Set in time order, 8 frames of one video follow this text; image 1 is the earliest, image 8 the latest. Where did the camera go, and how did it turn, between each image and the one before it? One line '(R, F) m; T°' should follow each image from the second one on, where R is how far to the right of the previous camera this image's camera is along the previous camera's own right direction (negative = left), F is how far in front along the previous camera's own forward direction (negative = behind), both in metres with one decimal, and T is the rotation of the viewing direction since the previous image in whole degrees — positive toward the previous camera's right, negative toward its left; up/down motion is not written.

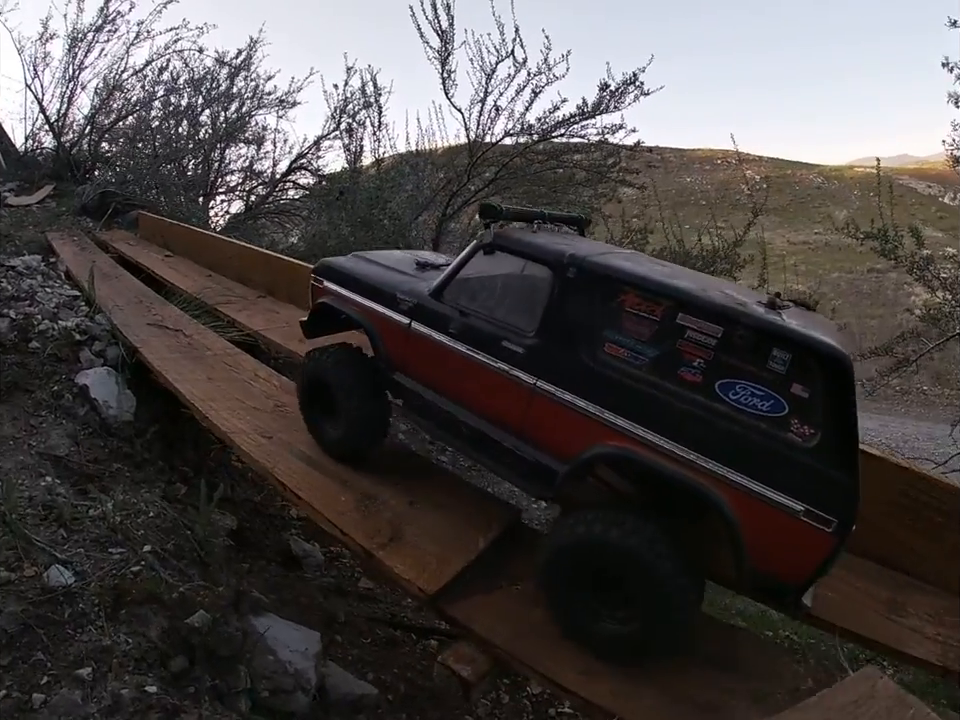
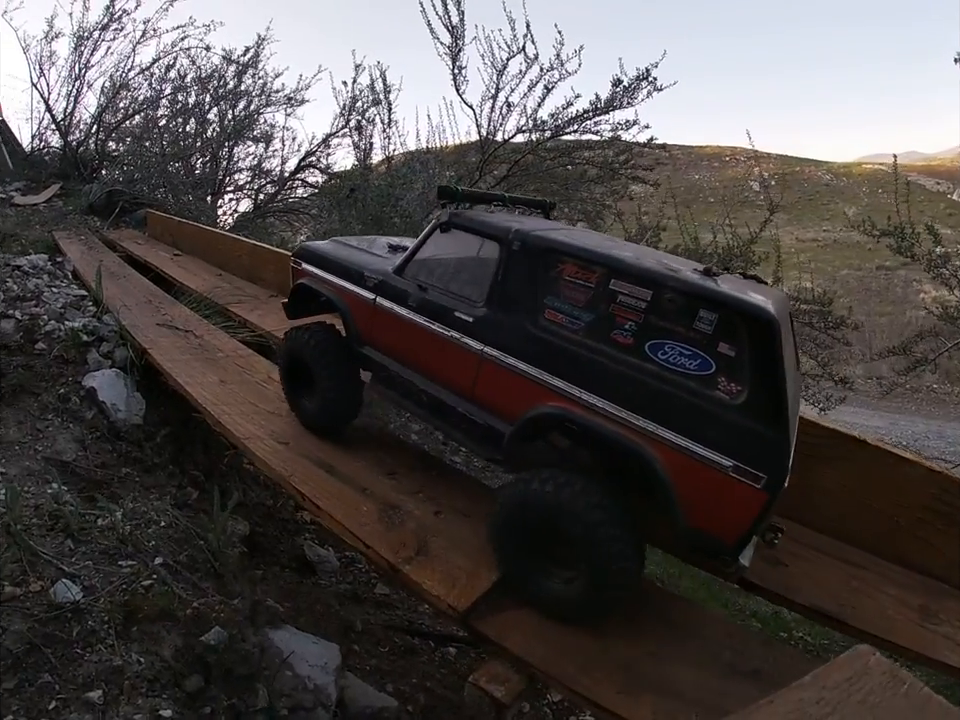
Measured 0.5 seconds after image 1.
(-0.1, +0.2) m; -1°
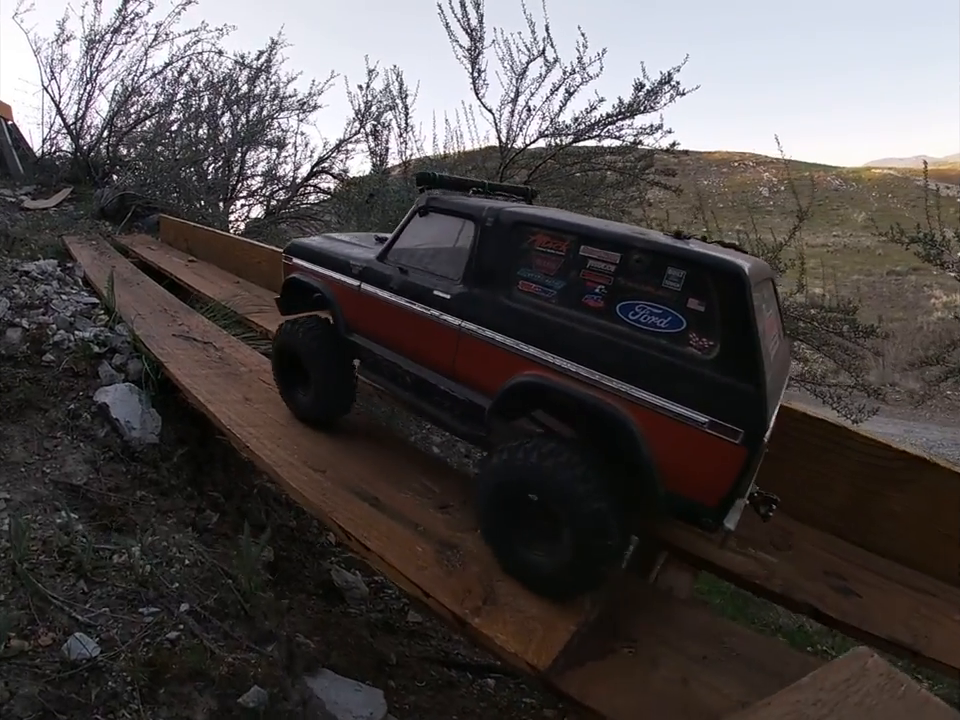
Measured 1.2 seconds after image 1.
(-0.3, +0.3) m; 0°
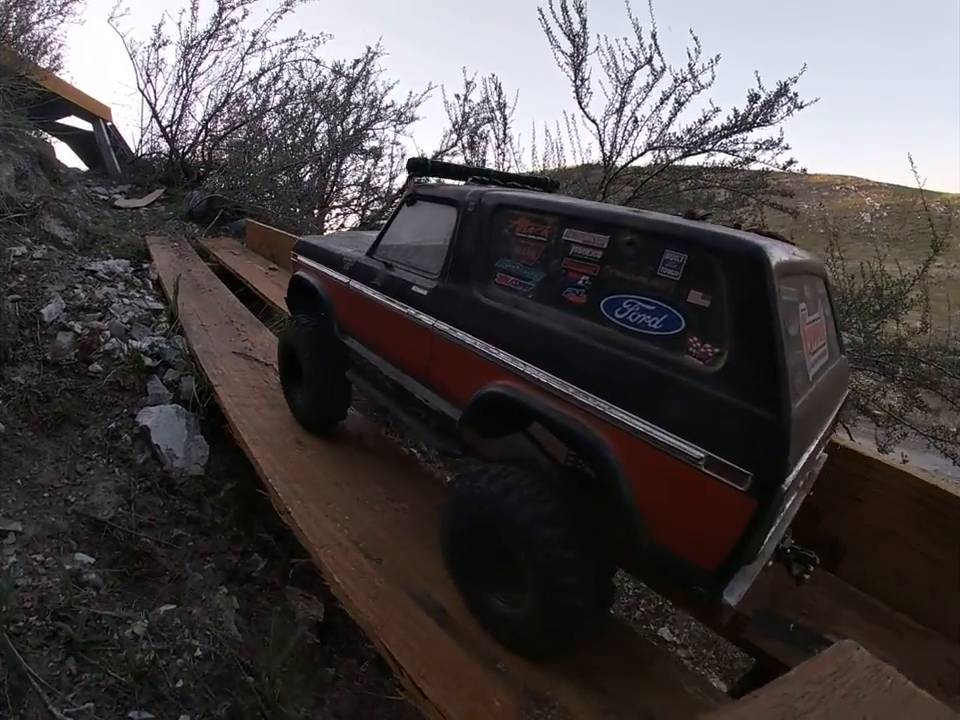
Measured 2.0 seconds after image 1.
(-0.1, +0.6) m; -7°
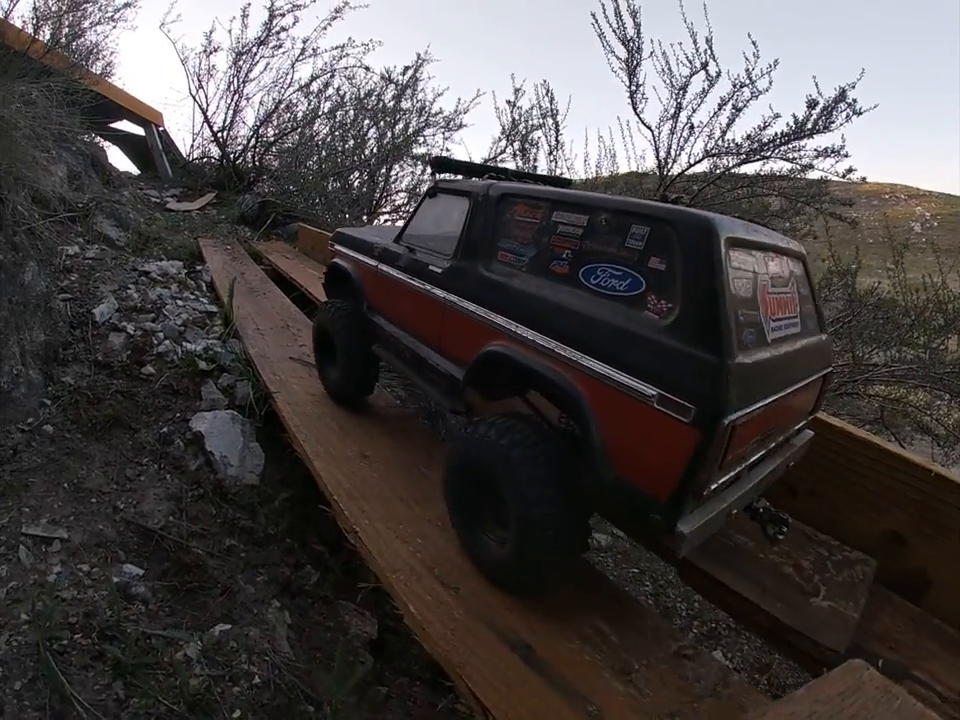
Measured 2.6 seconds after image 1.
(-0.2, +0.2) m; -3°
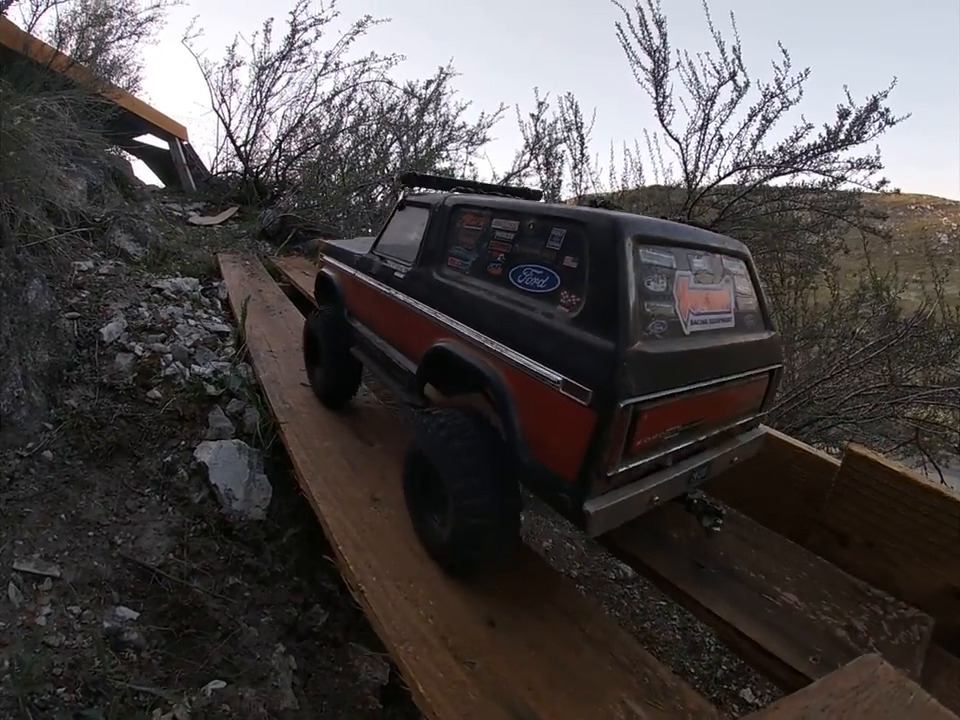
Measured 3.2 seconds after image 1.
(0.0, +0.2) m; -2°
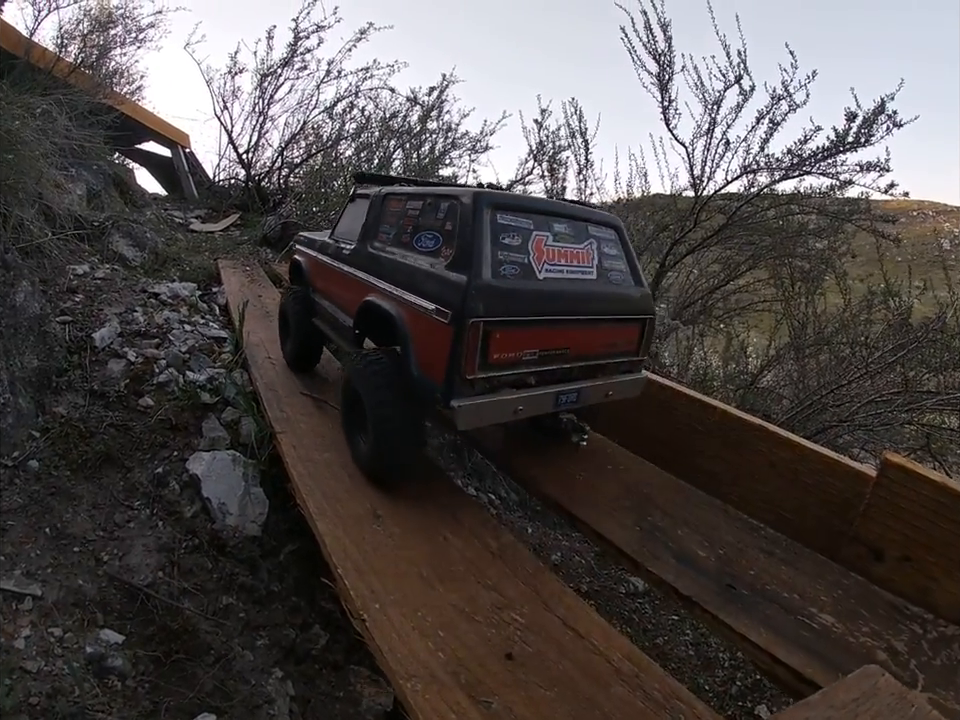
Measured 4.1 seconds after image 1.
(0.0, +0.1) m; 0°
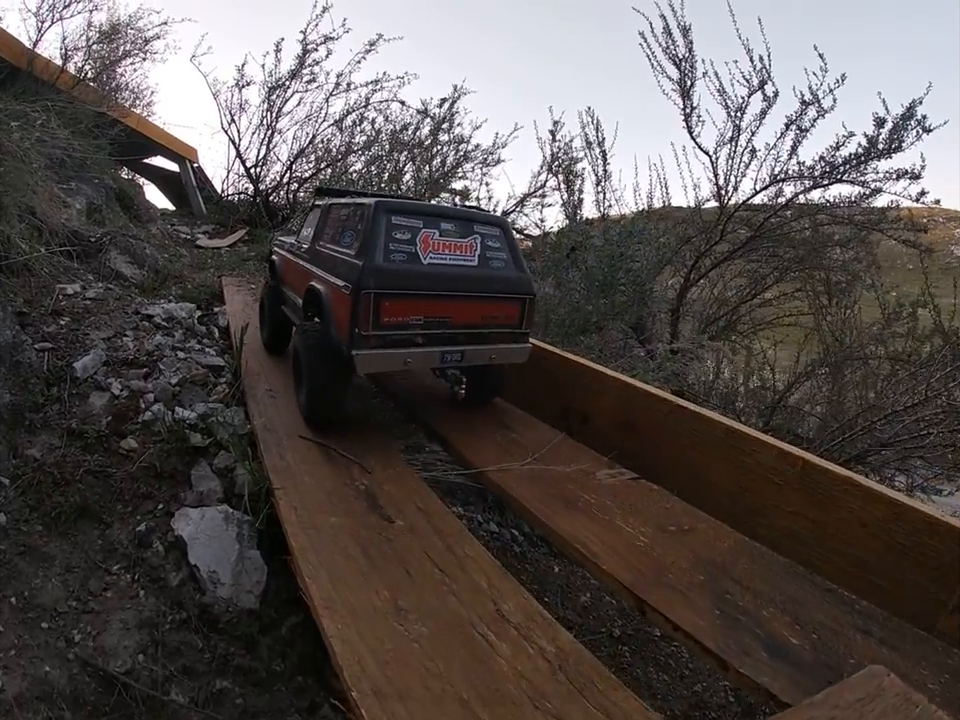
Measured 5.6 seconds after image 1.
(-0.1, +0.3) m; -1°
